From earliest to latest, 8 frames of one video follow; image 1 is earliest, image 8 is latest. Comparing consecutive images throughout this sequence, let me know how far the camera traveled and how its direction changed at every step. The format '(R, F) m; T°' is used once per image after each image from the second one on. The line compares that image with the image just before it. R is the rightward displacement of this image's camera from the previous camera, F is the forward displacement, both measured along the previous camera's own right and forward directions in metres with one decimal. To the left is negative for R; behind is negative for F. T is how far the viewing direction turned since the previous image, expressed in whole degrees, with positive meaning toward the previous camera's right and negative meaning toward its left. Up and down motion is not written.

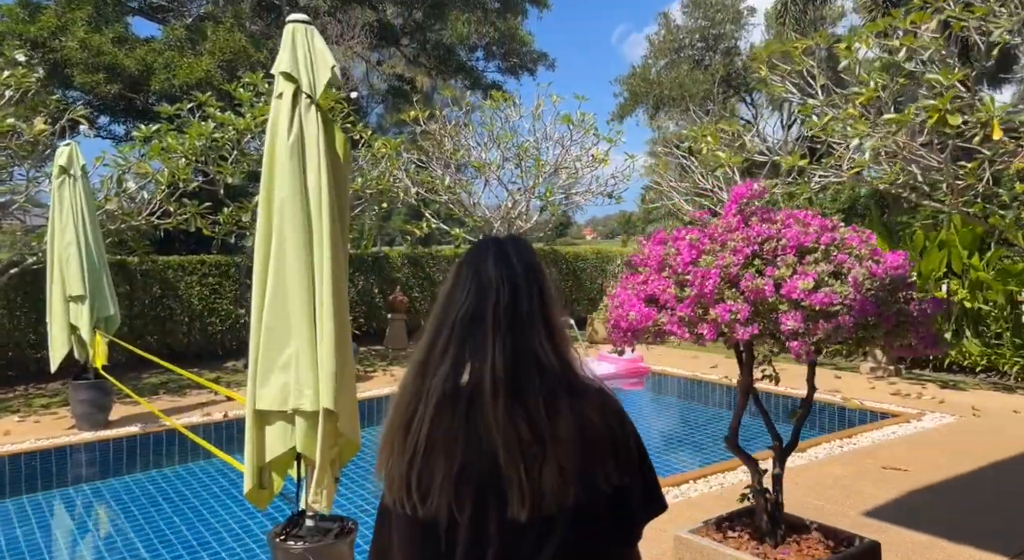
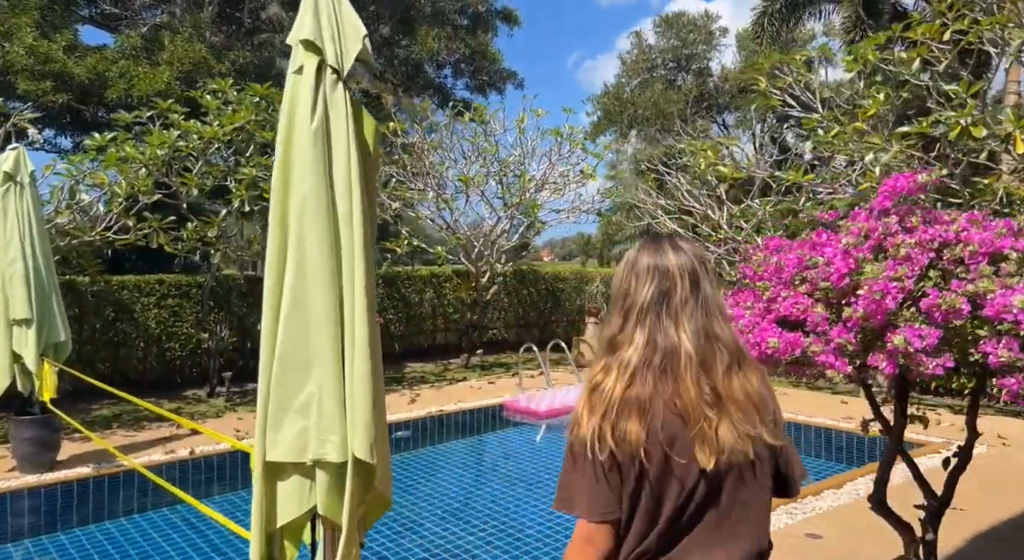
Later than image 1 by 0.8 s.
(-0.4, +0.6) m; +3°
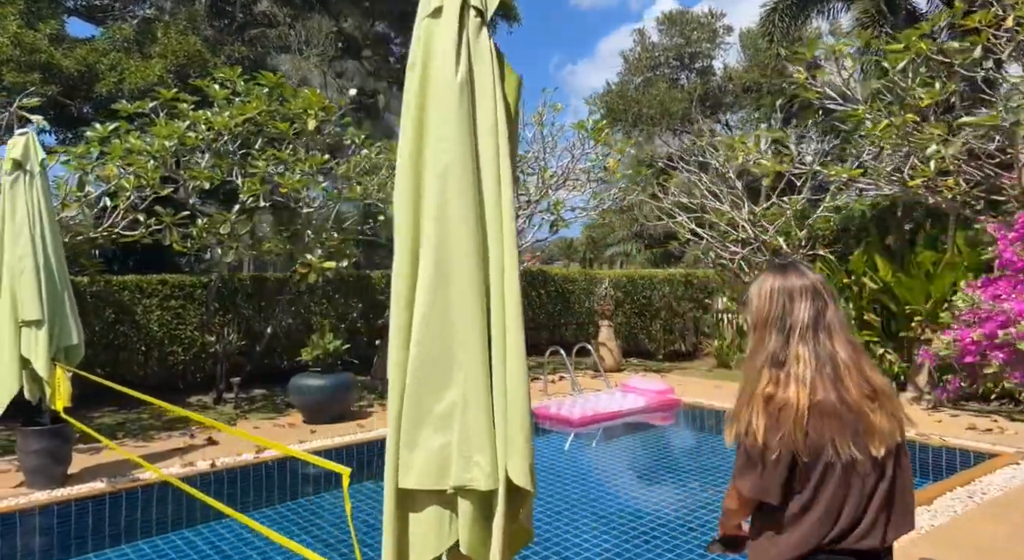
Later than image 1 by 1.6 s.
(-0.5, +0.4) m; +2°
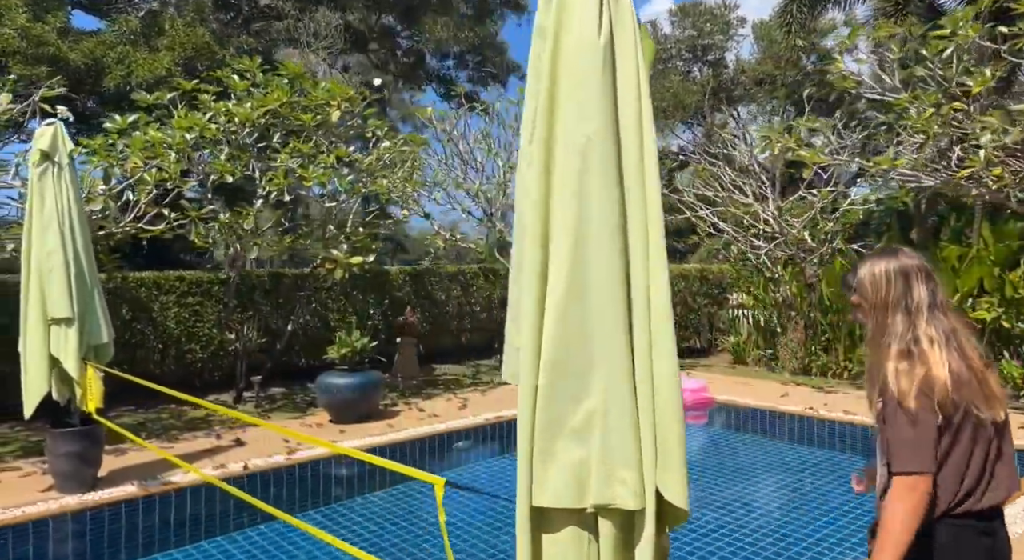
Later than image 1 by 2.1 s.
(-0.4, +0.2) m; 0°
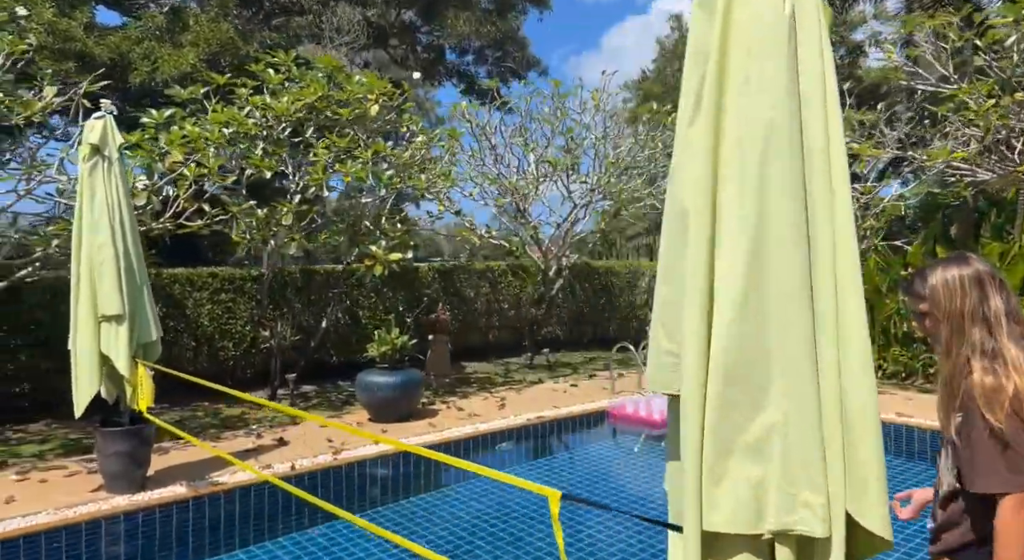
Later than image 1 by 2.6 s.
(-0.3, +0.1) m; -1°
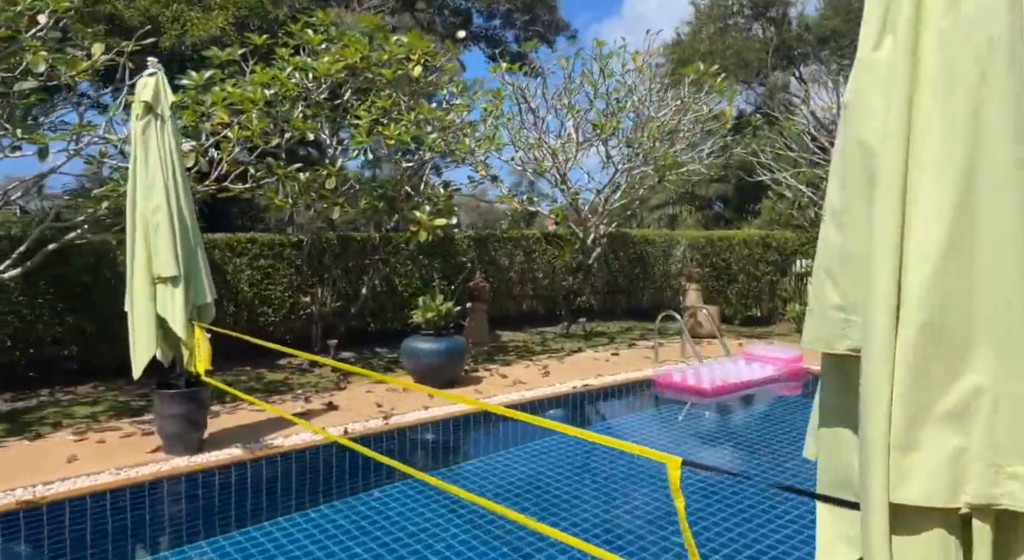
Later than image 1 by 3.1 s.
(-0.3, +0.1) m; -1°
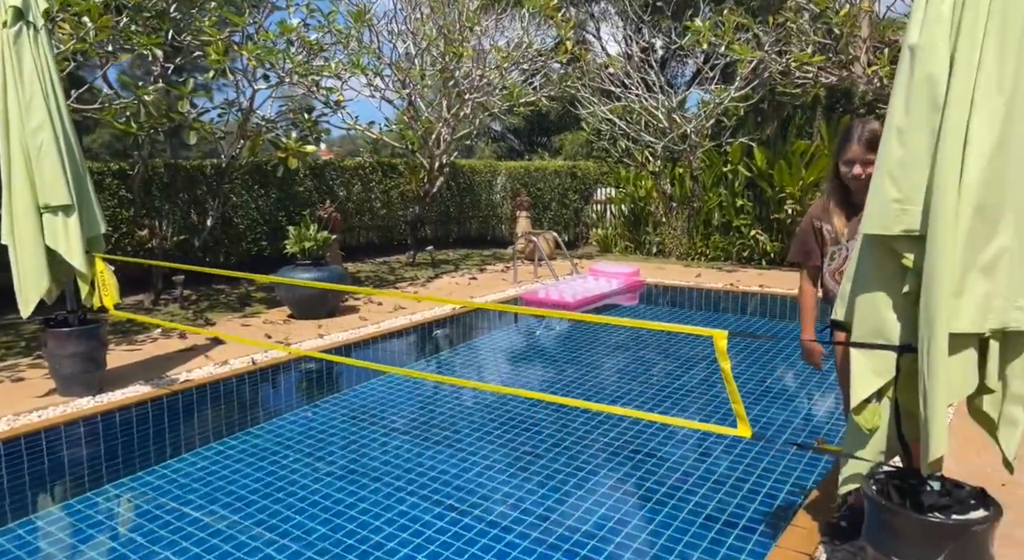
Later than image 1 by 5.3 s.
(-0.9, -0.2) m; +16°
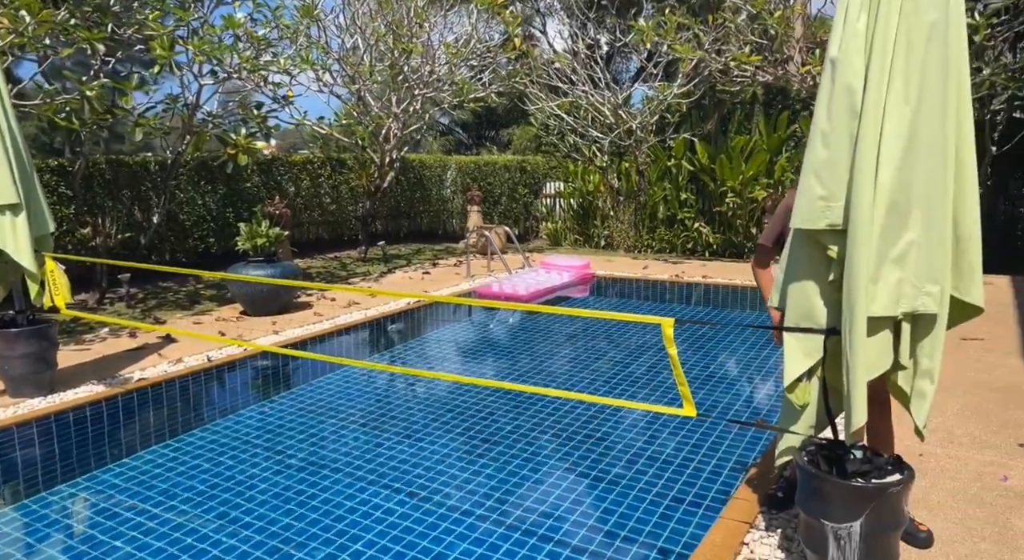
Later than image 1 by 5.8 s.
(0.0, -0.1) m; +4°
